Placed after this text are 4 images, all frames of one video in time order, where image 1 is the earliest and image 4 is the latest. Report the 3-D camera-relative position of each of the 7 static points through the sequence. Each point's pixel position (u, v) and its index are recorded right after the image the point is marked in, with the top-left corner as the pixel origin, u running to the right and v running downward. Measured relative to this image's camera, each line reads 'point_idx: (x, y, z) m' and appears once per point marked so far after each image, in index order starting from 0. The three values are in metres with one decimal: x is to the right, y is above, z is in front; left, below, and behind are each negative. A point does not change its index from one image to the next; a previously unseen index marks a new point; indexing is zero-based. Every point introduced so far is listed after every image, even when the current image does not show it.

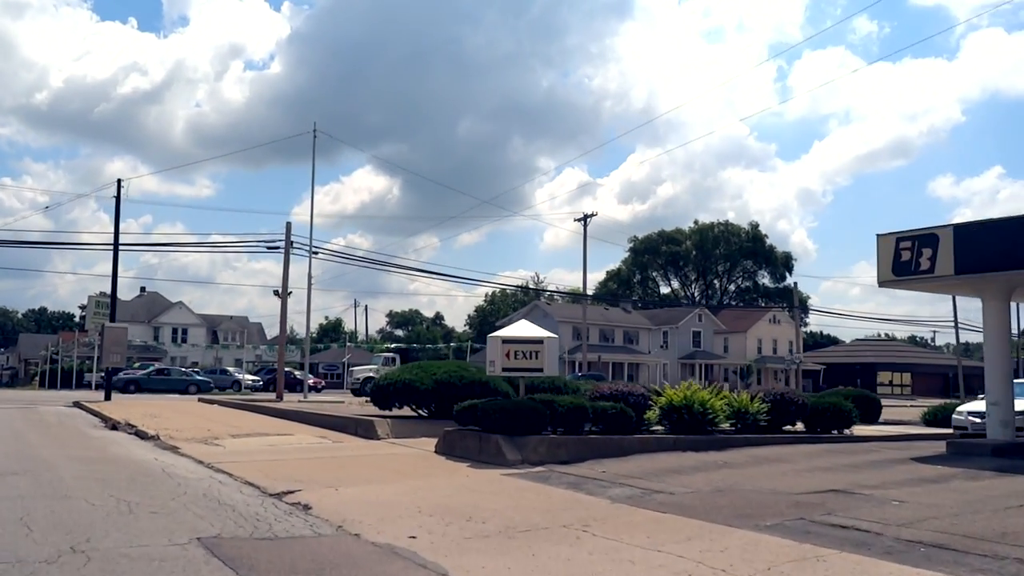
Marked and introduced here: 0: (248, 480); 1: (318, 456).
0: (-3.9, -2.9, +14.2) m
1: (-3.7, -3.2, +17.9) m
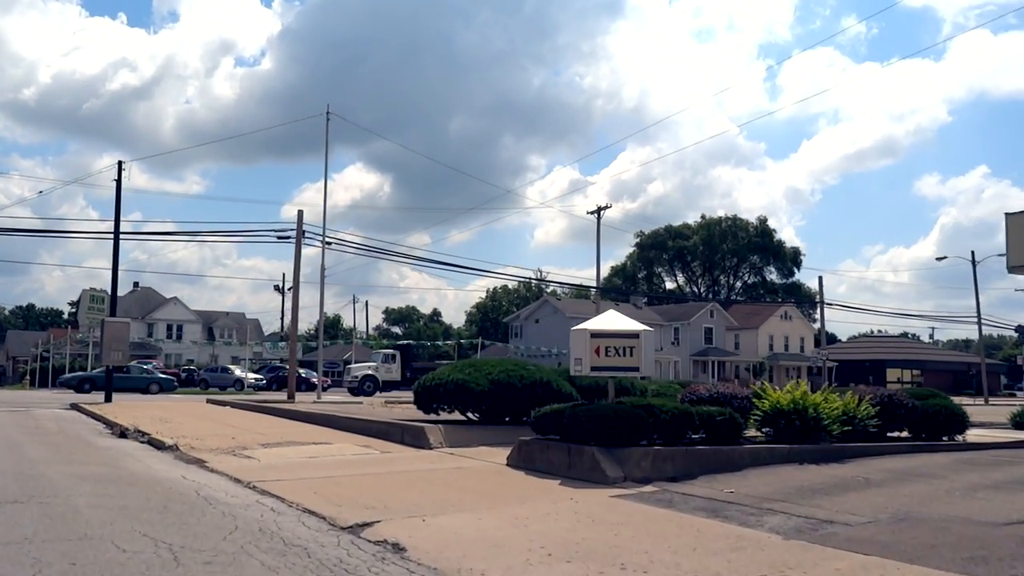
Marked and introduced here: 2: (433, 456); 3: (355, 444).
0: (-2.4, -2.6, +11.3) m
1: (-2.2, -2.9, +15.1) m
2: (-1.4, -3.1, +17.3) m
3: (-3.1, -3.1, +18.6) m
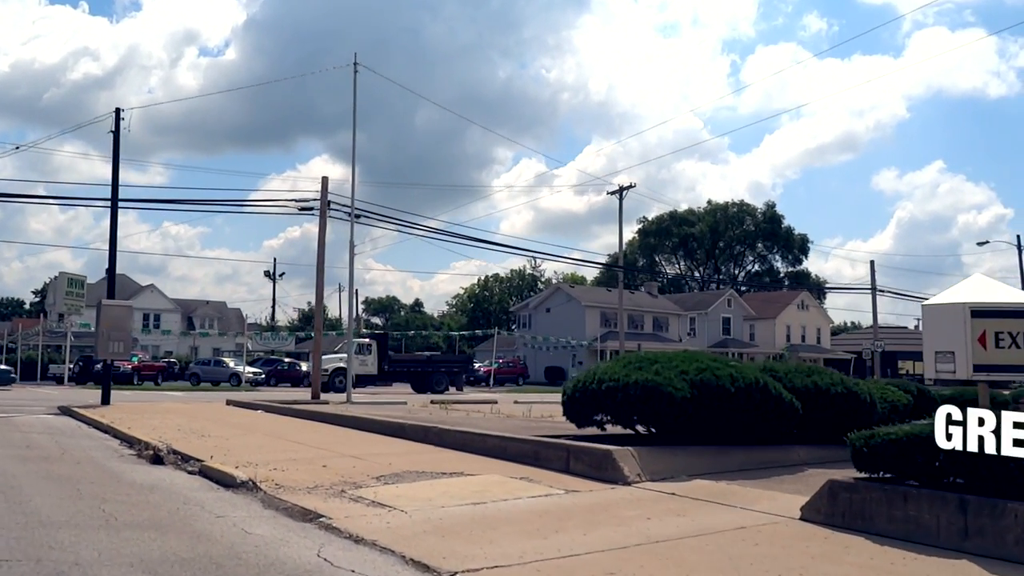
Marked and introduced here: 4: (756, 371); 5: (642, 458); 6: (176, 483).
0: (+1.0, -2.2, +5.3) m
1: (+1.1, -2.4, +9.0) m
2: (+1.8, -2.5, +11.3) m
3: (+0.1, -2.6, +12.6) m
4: (+3.8, -1.3, +14.9) m
5: (+1.8, -2.4, +13.2) m
6: (-4.4, -2.5, +12.3) m
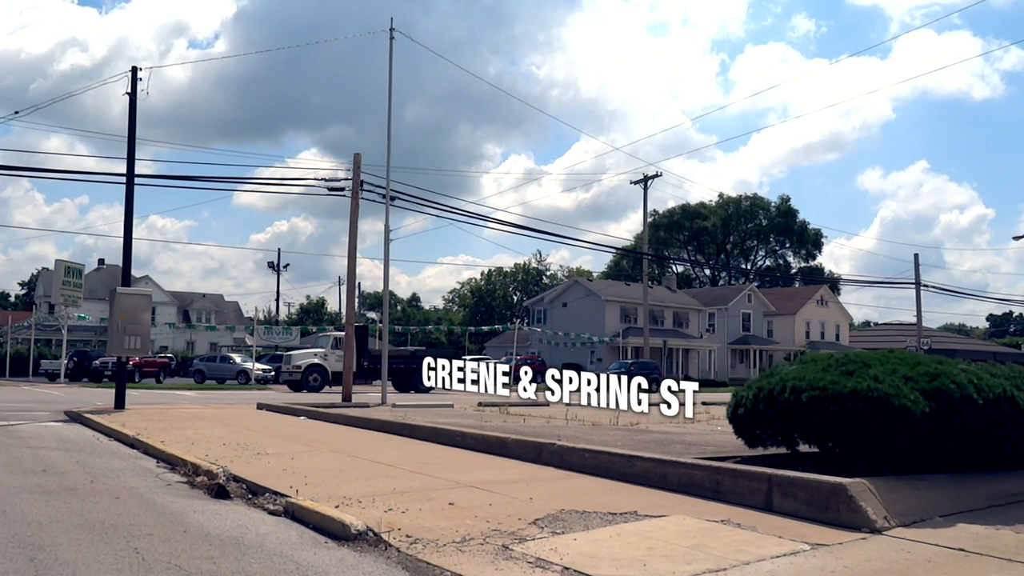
0: (+3.1, -2.0, +2.0) m
1: (+3.2, -2.2, +5.7) m
2: (+3.8, -2.3, +8.0) m
3: (+2.1, -2.3, +9.2) m
4: (+5.9, -1.1, +11.6) m
5: (+3.8, -2.1, +9.8) m
6: (-2.4, -2.3, +8.9) m
